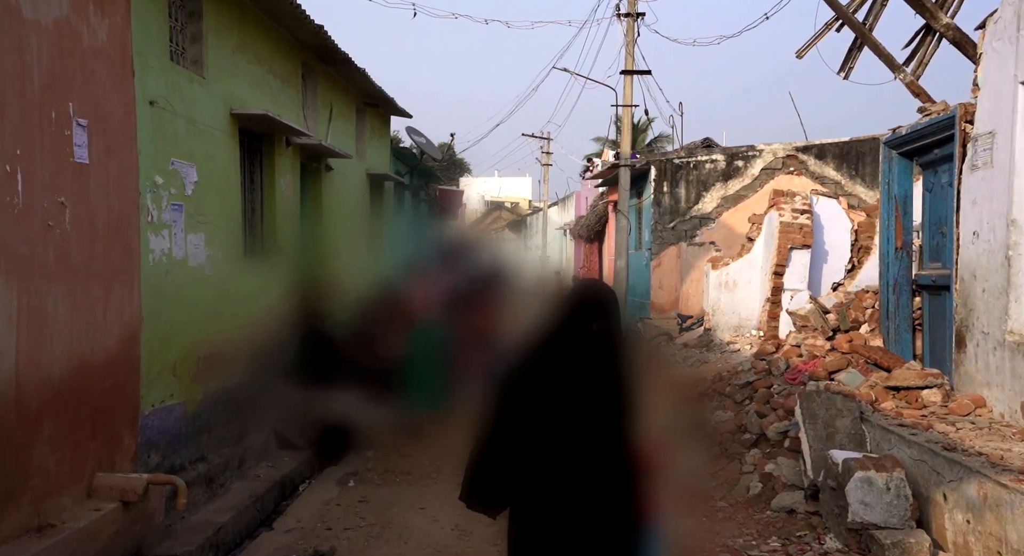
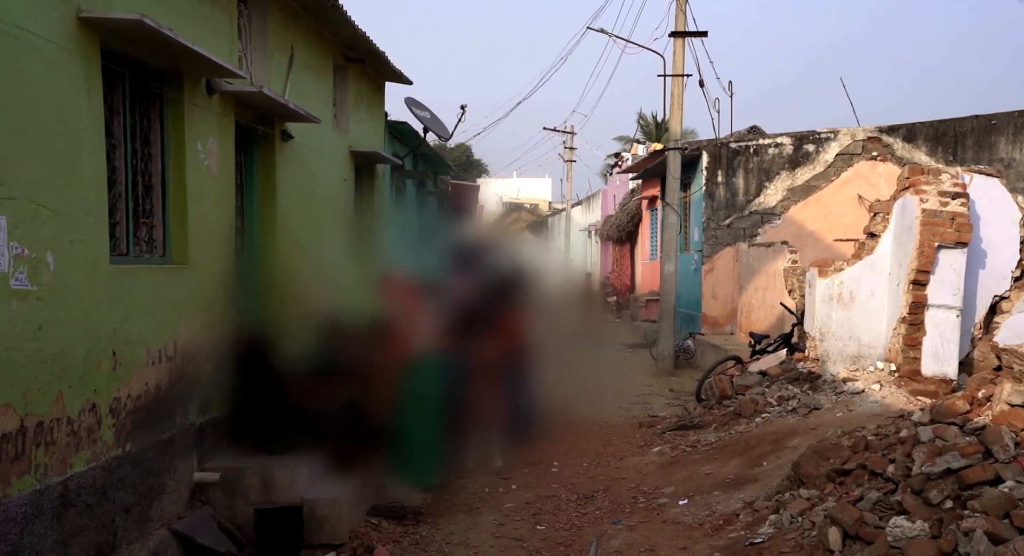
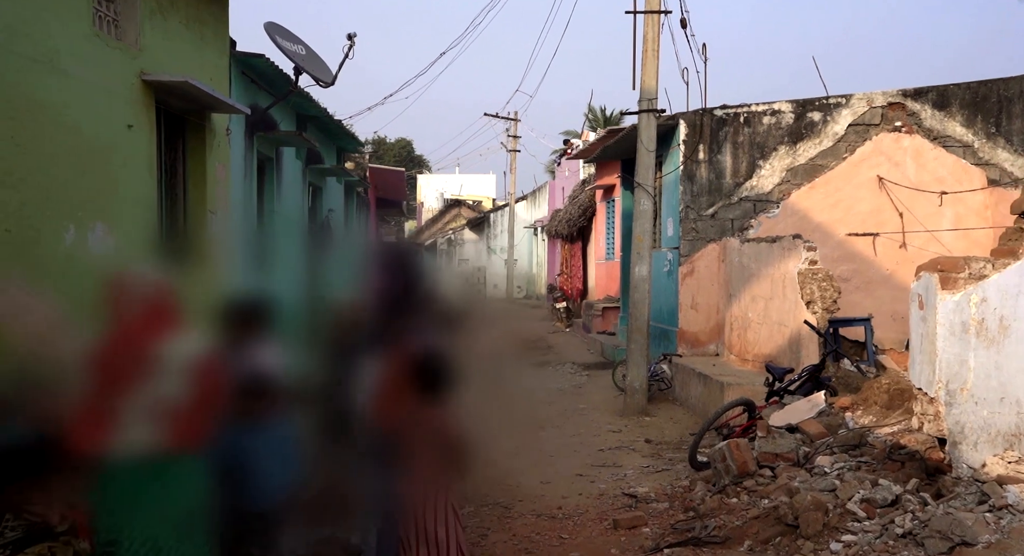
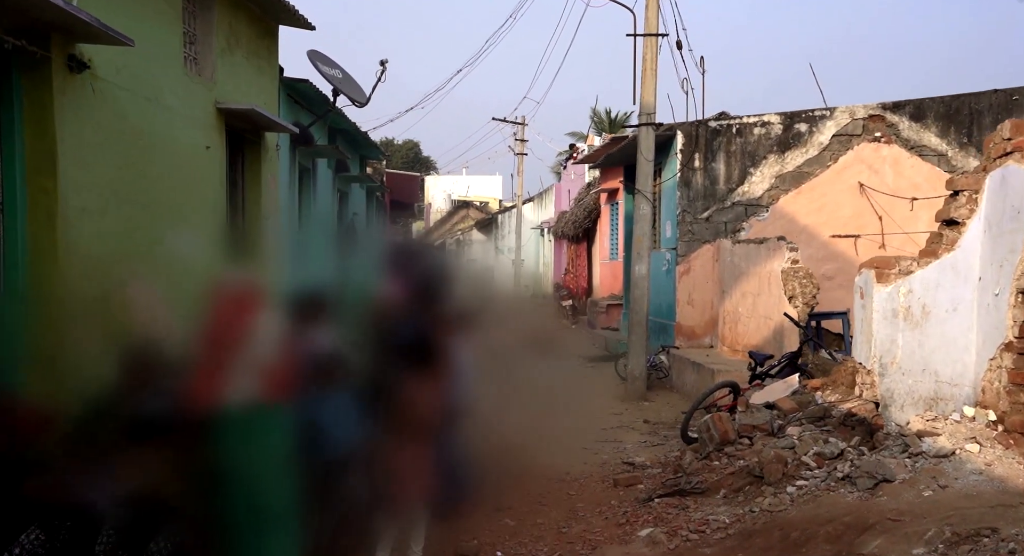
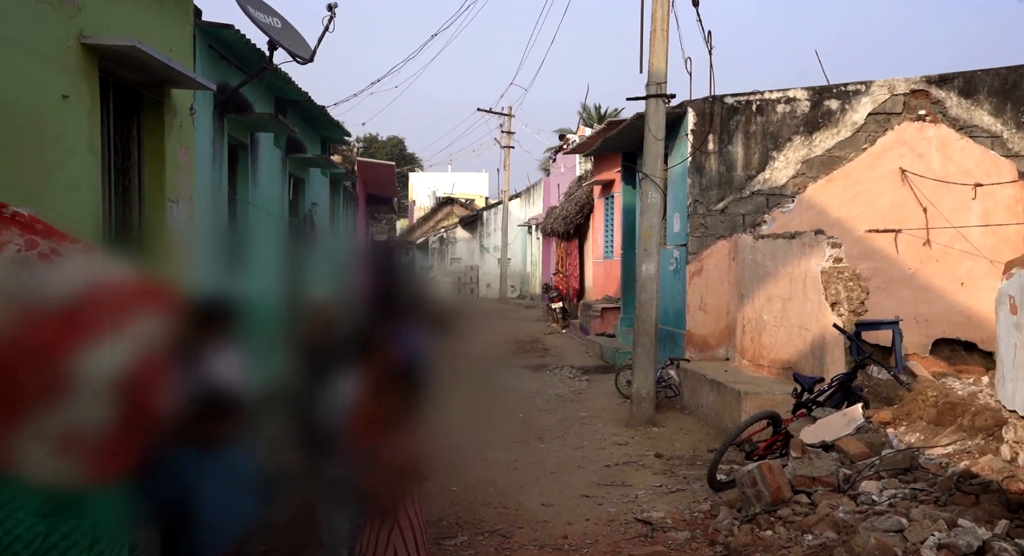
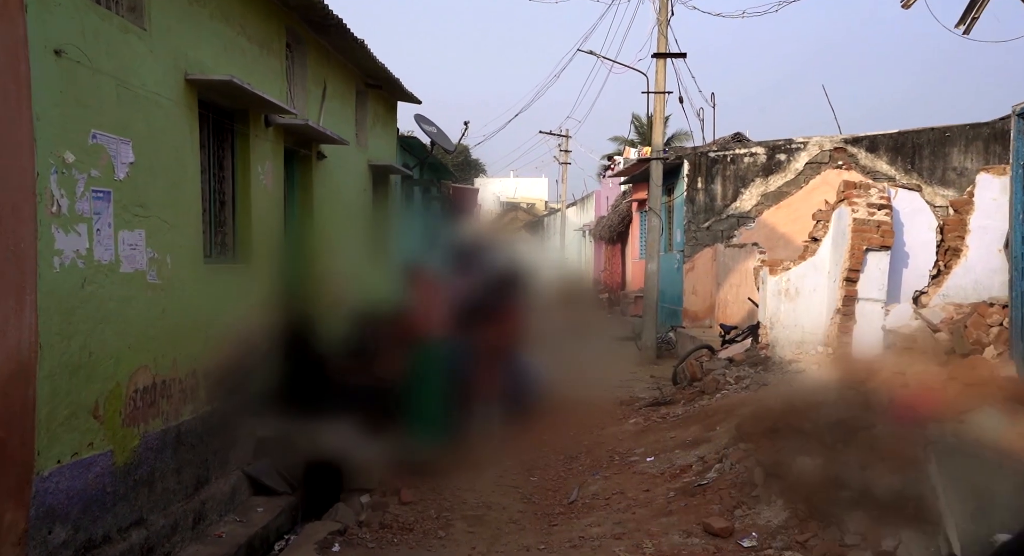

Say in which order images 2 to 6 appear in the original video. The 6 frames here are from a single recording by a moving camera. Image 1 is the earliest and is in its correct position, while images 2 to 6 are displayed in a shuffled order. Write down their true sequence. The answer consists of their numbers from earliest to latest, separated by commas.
6, 2, 4, 3, 5
